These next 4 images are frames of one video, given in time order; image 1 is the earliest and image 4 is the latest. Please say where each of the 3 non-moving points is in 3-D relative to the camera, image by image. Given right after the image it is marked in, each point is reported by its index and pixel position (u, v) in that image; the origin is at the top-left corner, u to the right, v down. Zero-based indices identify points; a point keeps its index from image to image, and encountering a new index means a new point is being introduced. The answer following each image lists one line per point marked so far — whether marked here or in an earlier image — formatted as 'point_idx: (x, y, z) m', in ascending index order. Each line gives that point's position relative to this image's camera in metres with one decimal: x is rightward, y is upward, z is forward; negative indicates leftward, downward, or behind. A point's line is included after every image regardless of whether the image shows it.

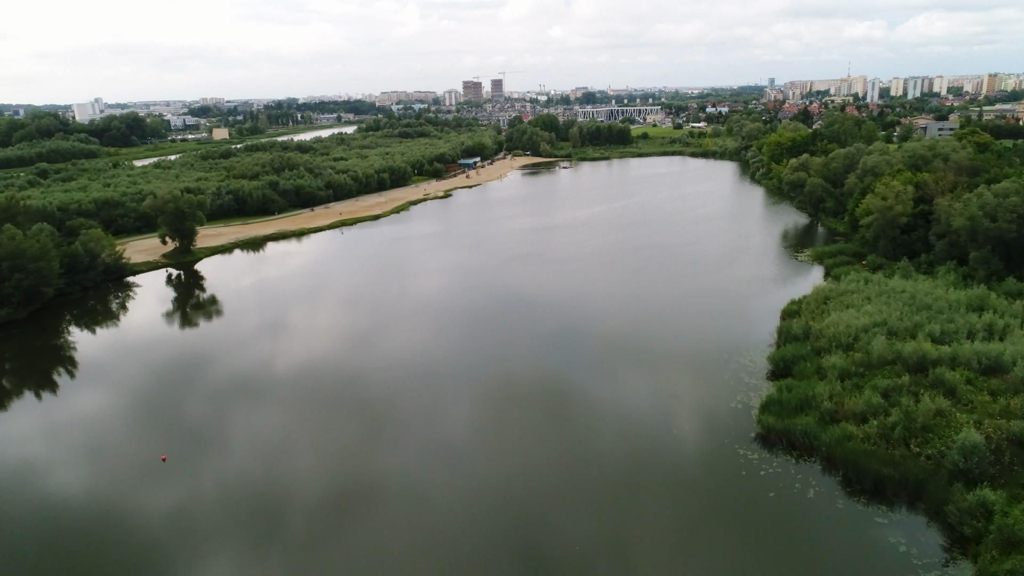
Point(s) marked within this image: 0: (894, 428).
0: (+4.8, -1.7, +8.8) m
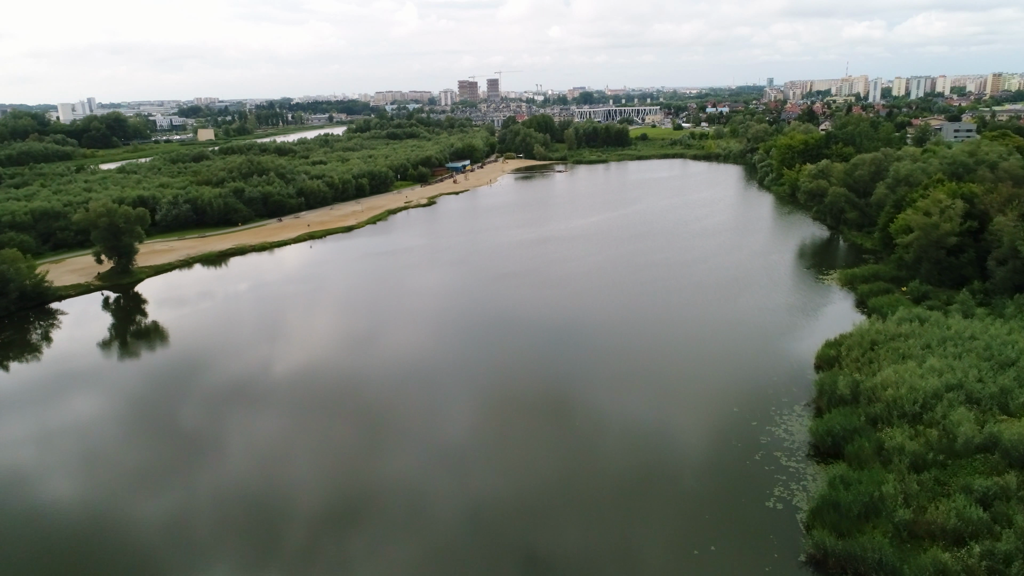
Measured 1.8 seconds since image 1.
0: (+4.4, -2.4, +6.2) m
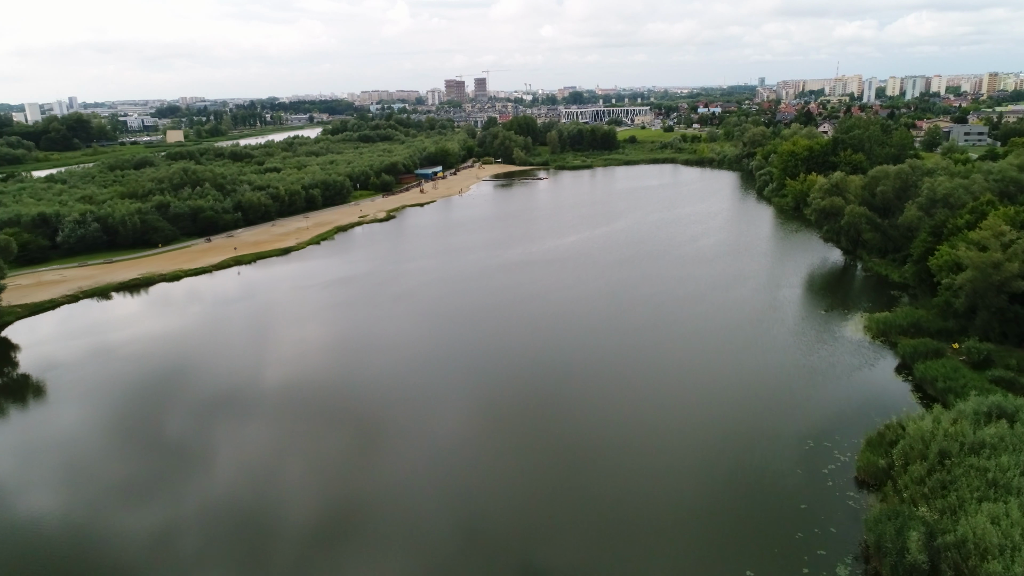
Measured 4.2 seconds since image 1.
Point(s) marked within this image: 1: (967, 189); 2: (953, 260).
0: (+3.5, -3.4, +2.9) m
1: (+9.6, +2.1, +14.8) m
2: (+7.9, +0.5, +12.6) m
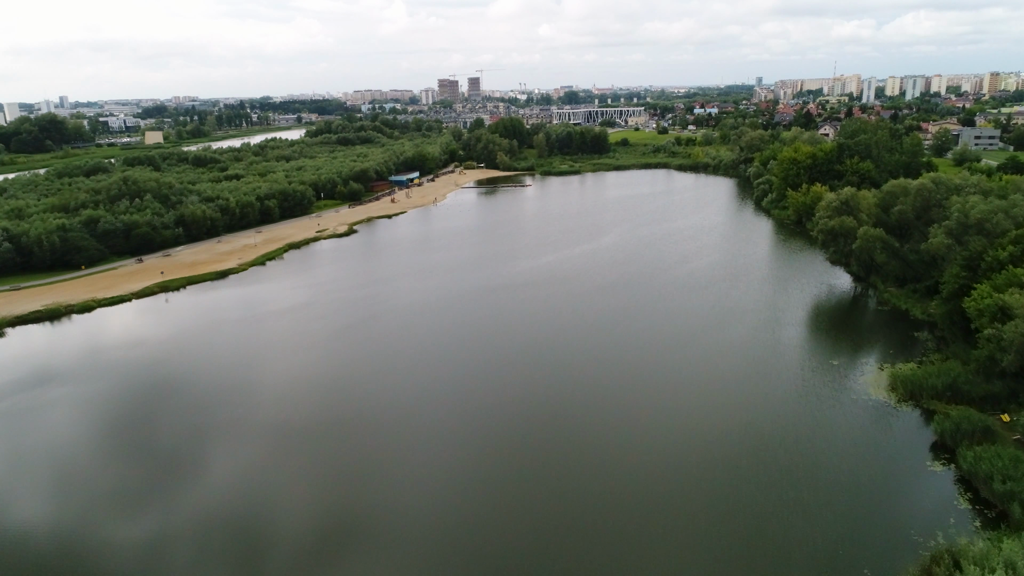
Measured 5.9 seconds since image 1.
0: (+2.7, -4.1, +0.5) m
1: (+8.8, +1.3, +12.4) m
2: (+7.1, -0.3, +10.2) m
